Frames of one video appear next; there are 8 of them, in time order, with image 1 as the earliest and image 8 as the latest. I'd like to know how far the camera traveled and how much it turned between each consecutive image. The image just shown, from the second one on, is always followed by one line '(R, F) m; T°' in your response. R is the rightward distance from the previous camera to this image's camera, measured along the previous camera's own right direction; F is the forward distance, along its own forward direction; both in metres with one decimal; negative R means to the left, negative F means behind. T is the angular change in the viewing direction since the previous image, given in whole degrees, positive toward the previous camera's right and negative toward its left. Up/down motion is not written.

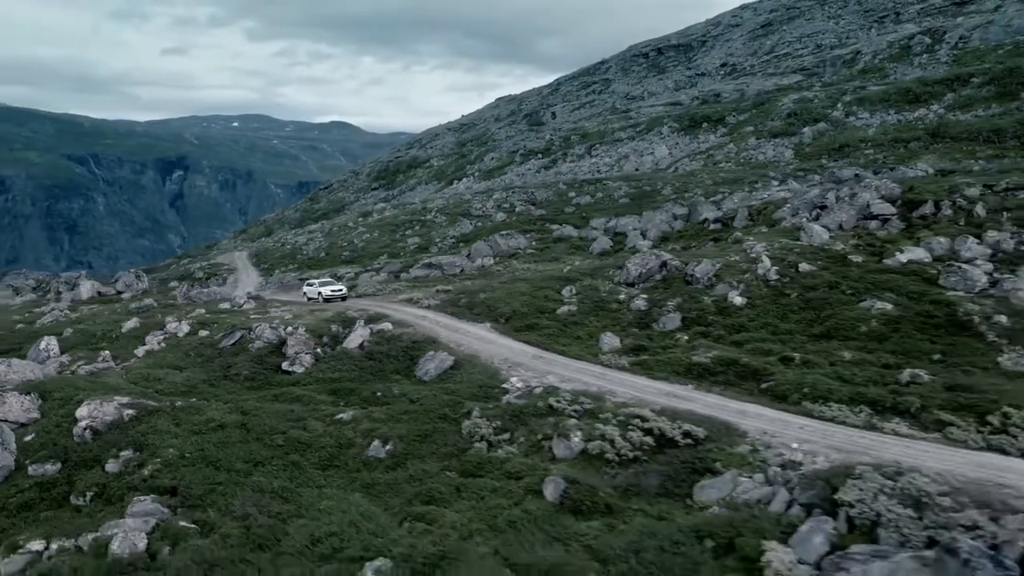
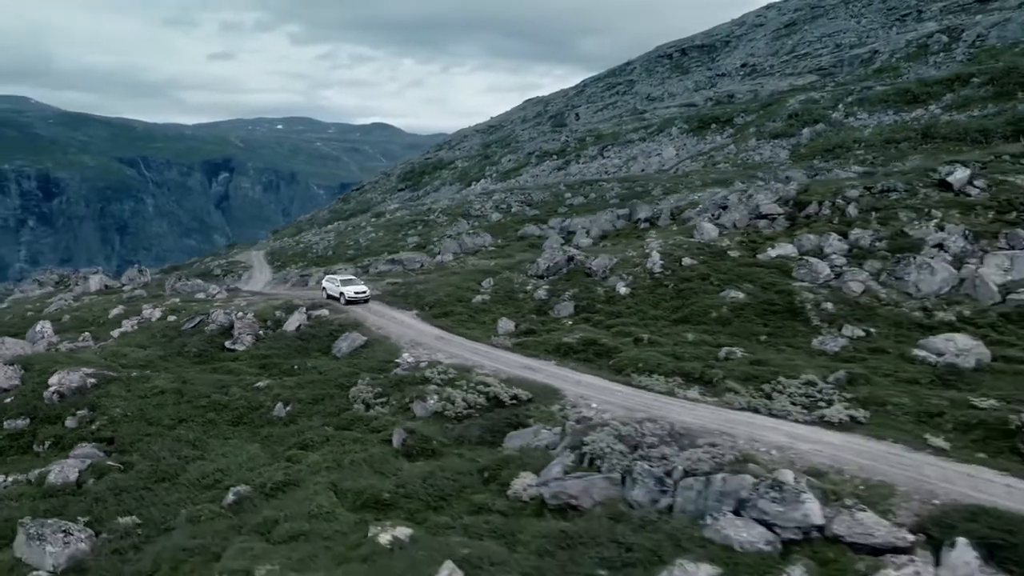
(+7.2, -5.0) m; -3°
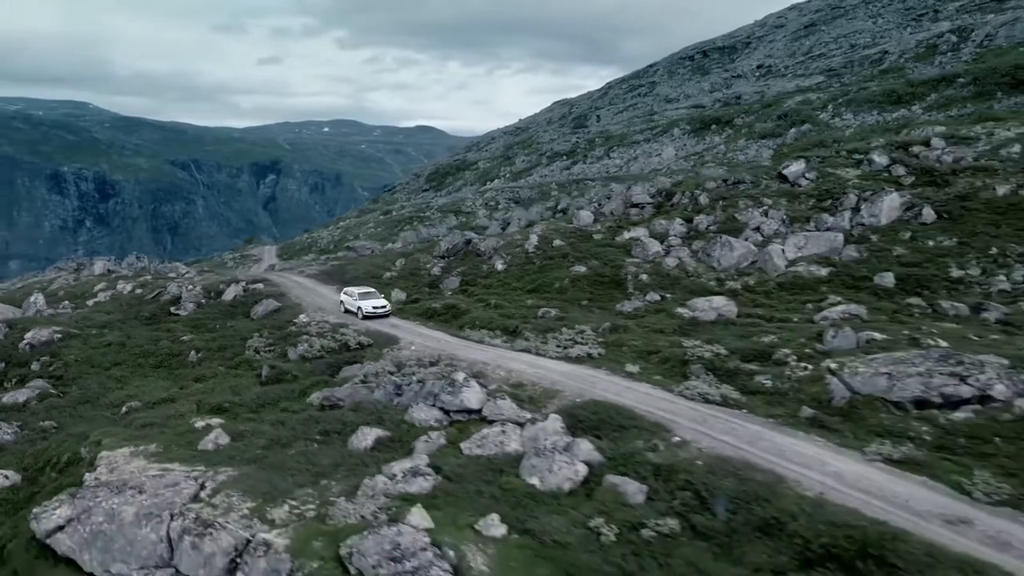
(+10.0, -7.1) m; -3°
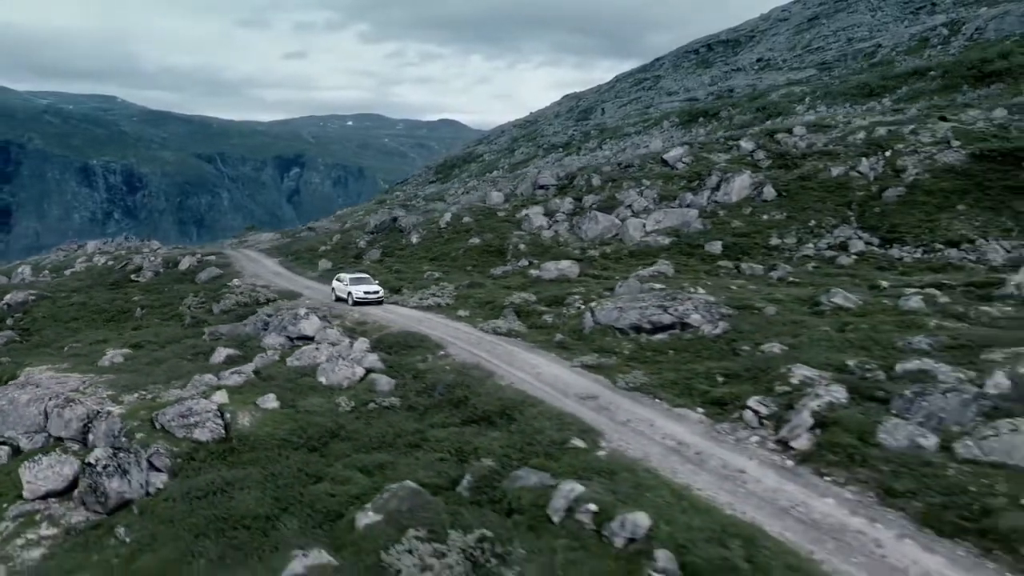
(+8.4, -6.4) m; -2°
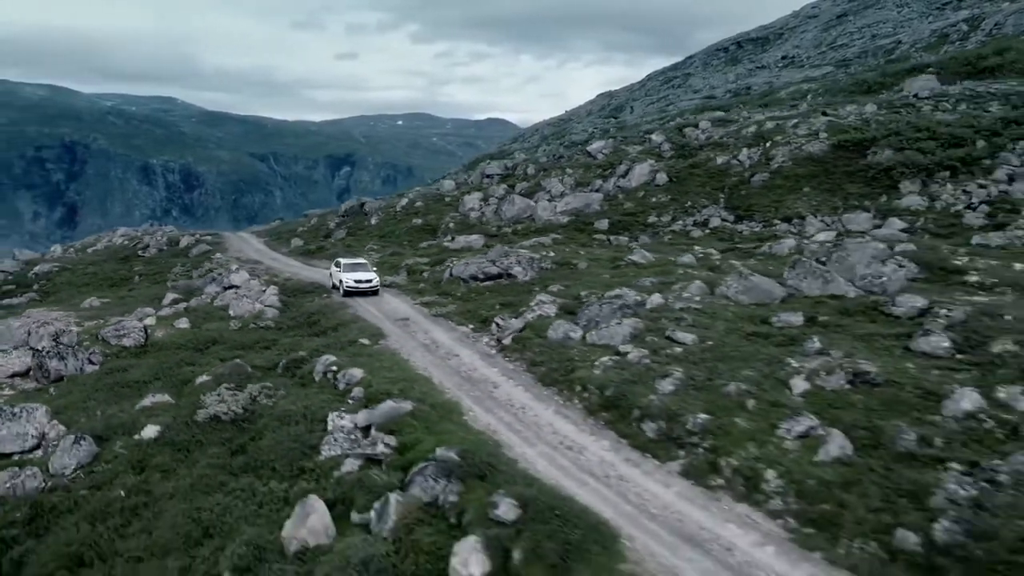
(+9.1, -7.9) m; -4°
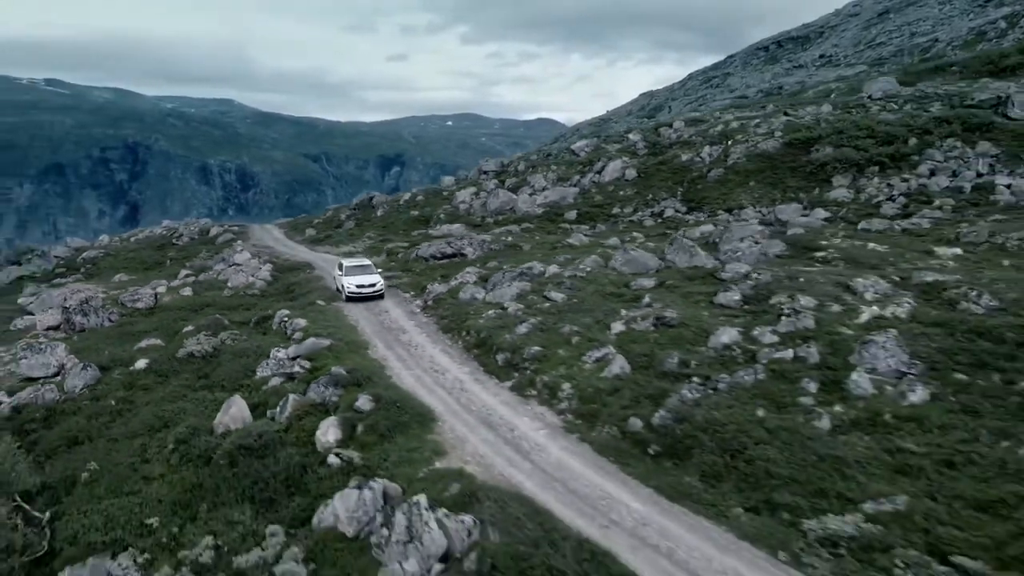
(+5.5, -5.6) m; -4°
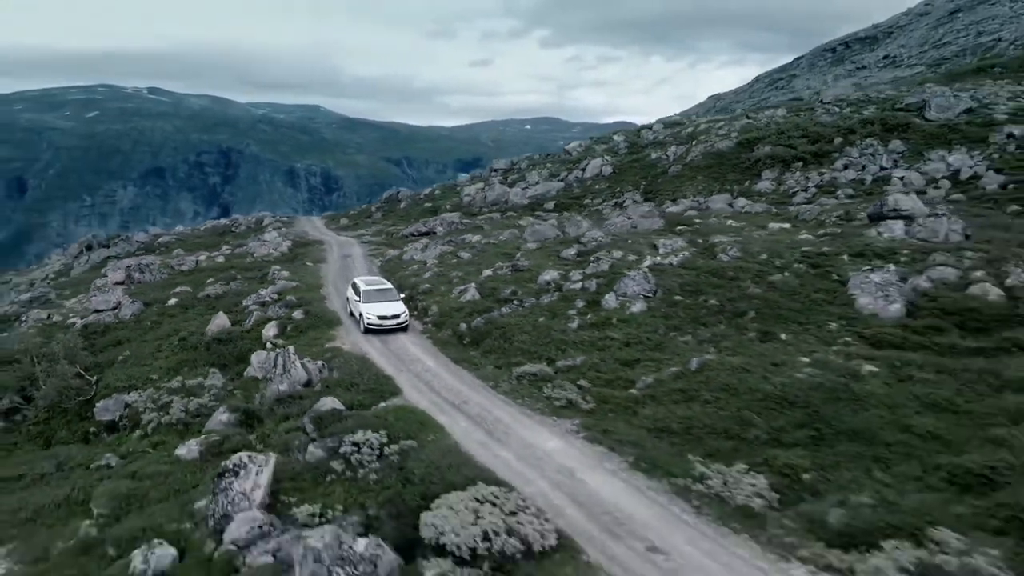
(+8.2, -9.3) m; -6°
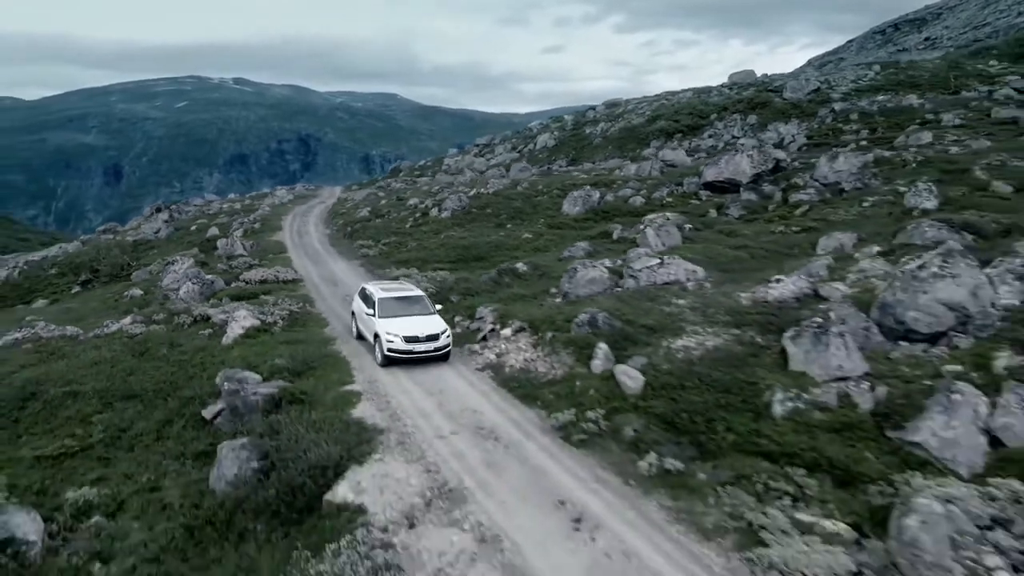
(+13.2, -16.6) m; -6°
